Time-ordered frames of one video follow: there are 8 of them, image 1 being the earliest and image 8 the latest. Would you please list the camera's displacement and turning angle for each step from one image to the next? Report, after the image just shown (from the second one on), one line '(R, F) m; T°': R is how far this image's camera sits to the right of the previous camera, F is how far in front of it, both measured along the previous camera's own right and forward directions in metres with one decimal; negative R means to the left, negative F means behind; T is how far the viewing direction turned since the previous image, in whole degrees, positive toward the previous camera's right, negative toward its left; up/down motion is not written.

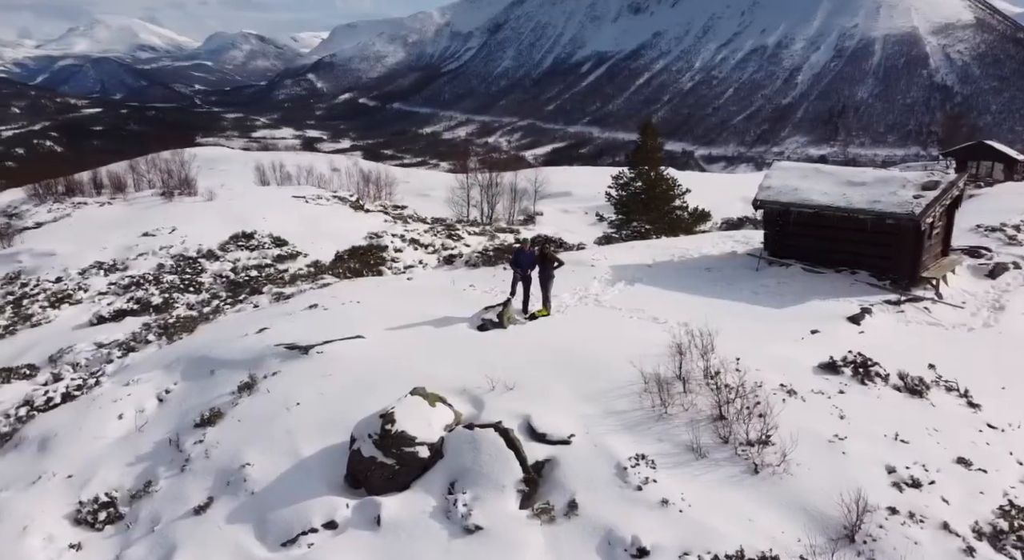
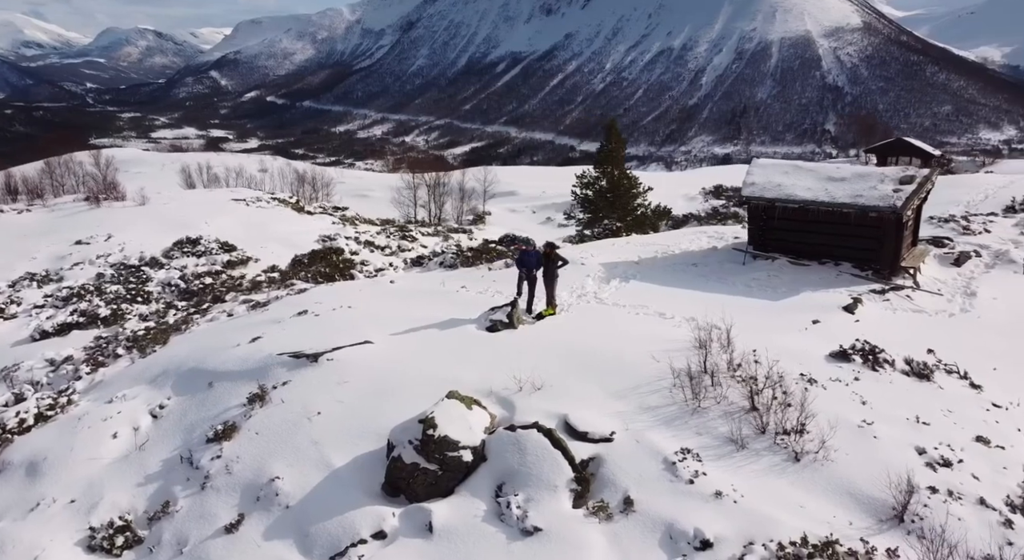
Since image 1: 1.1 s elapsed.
(-1.0, +0.2) m; +5°
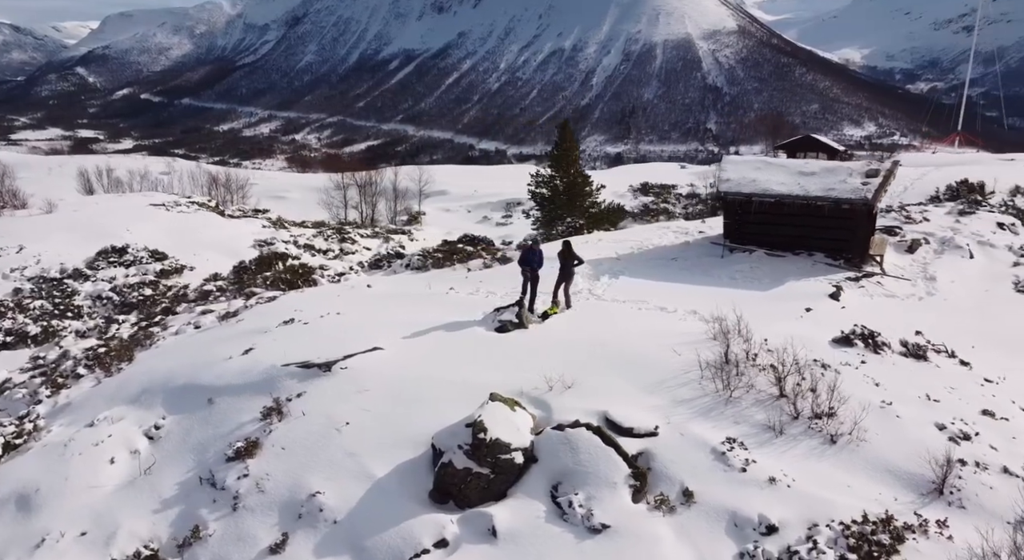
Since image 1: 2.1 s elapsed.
(-1.2, +0.2) m; +6°
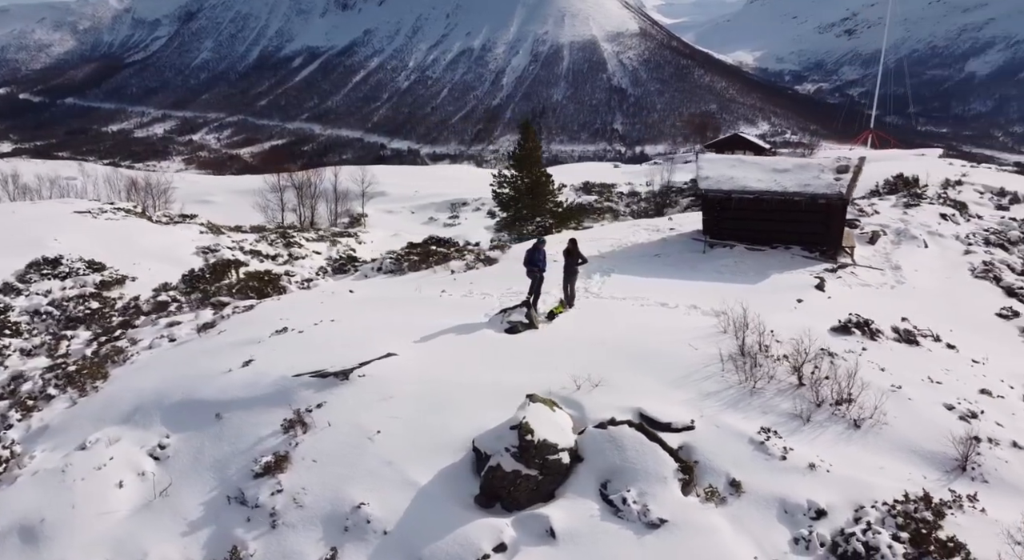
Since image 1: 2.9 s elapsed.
(-1.0, +0.1) m; +5°
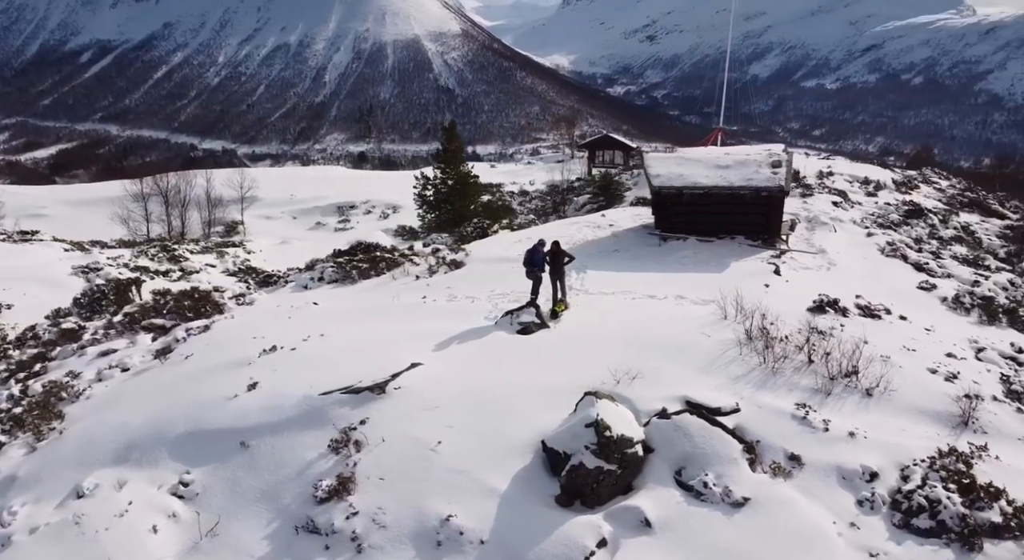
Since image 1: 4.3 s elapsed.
(-1.8, +0.1) m; +9°
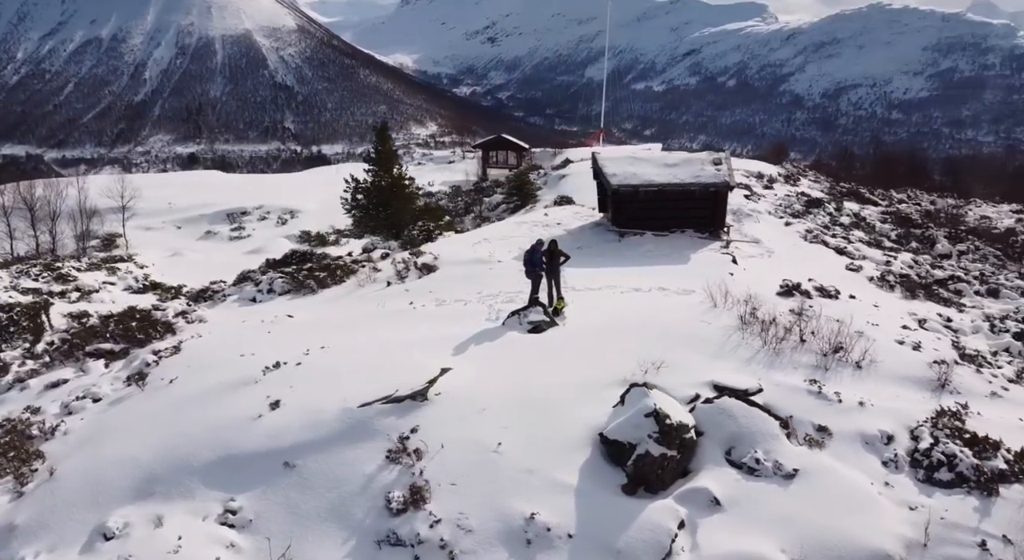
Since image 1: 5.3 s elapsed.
(-1.6, -0.1) m; +8°
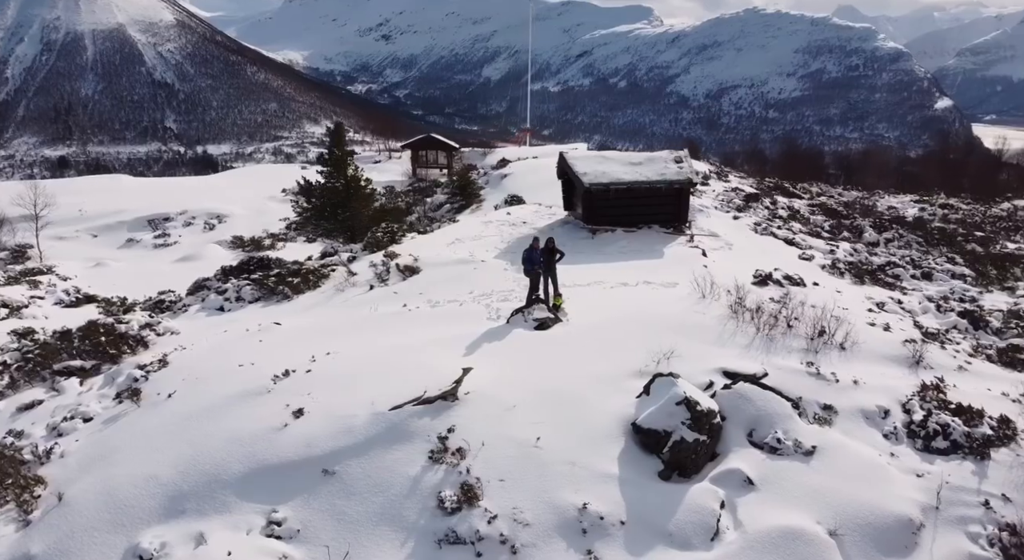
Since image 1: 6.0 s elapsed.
(-1.1, -0.1) m; +5°
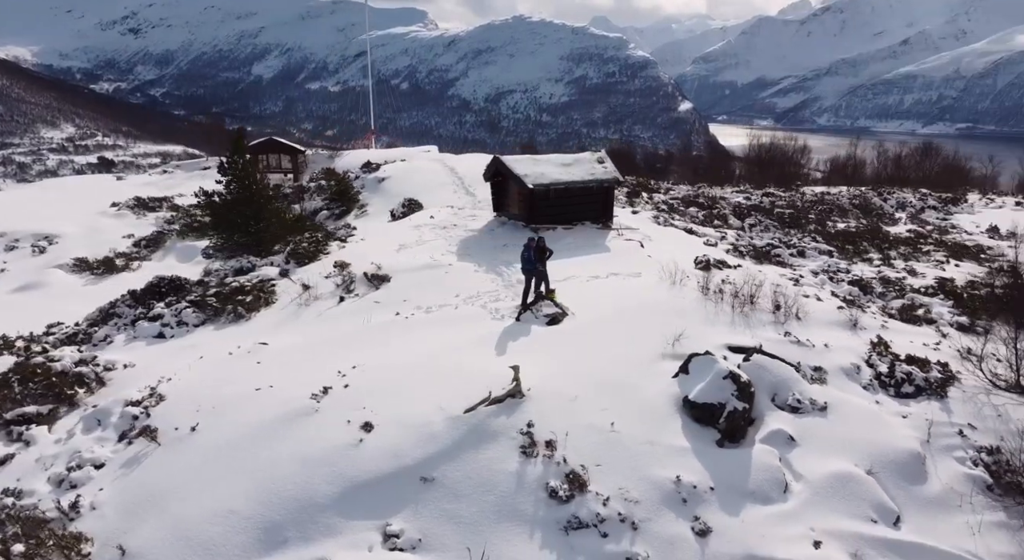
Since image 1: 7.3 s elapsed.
(-2.4, -0.2) m; +11°
